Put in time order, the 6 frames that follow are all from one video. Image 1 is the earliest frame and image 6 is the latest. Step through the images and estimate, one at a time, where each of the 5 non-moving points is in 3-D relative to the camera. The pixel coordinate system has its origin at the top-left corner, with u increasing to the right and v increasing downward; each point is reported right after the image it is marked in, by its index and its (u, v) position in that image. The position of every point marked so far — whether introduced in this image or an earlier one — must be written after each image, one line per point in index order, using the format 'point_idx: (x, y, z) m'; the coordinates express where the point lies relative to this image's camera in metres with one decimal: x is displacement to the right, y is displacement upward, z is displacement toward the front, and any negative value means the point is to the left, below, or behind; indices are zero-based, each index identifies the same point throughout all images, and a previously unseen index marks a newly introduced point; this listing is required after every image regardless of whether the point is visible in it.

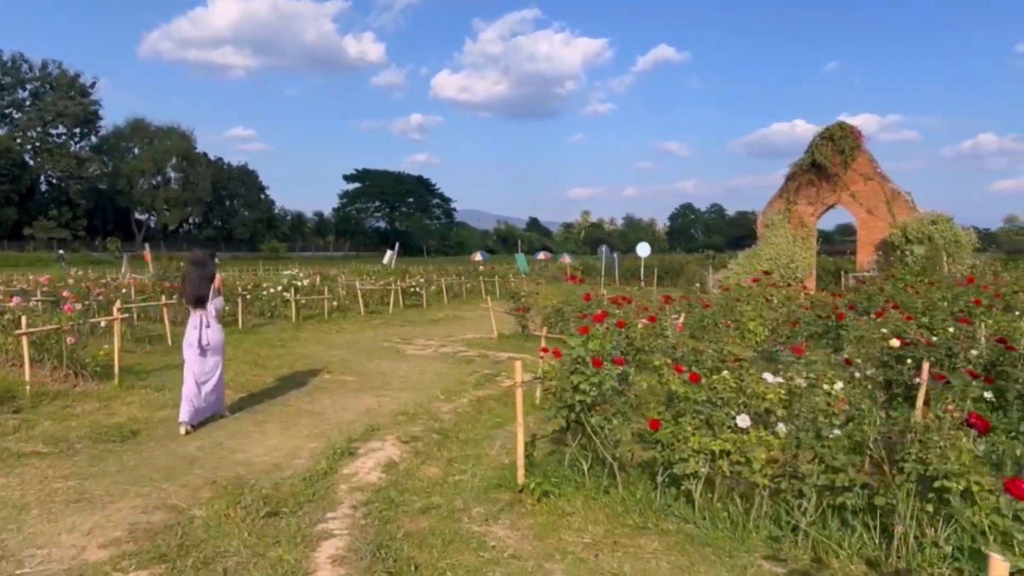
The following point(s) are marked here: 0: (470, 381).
0: (-0.5, -1.0, +9.2) m
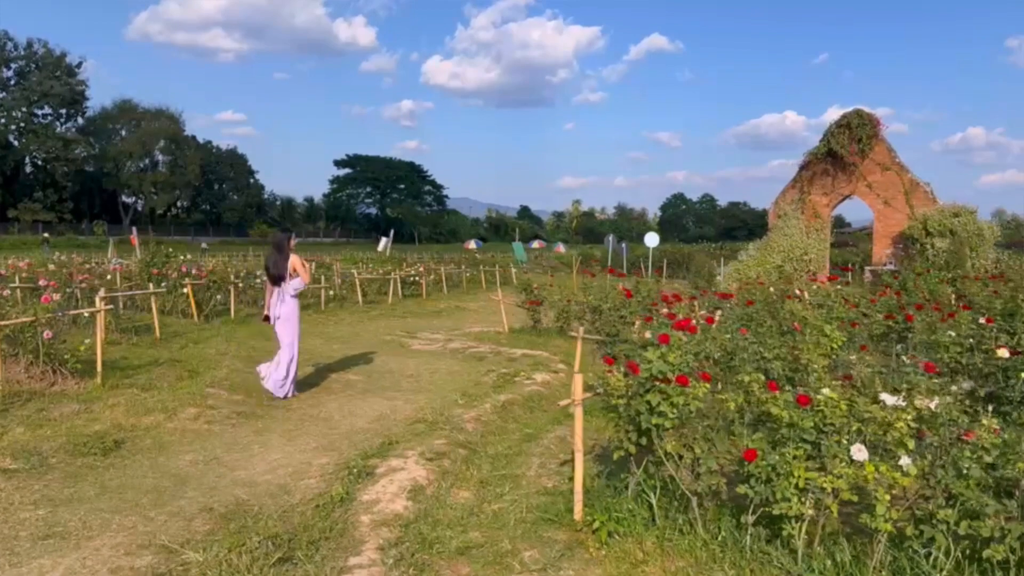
0: (-0.3, -1.0, +8.4) m
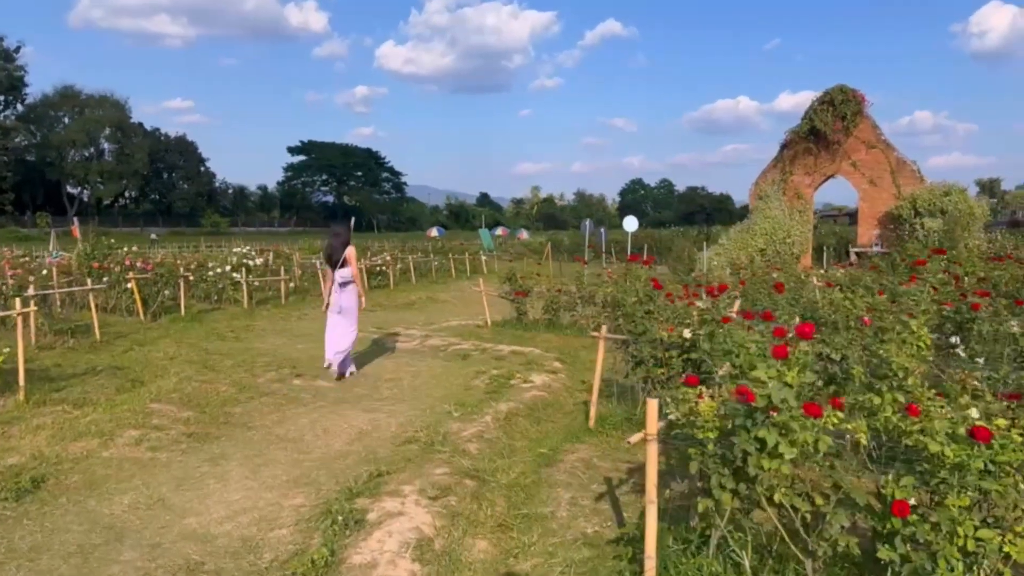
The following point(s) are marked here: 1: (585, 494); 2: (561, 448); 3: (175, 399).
0: (-0.3, -0.9, +7.4) m
1: (+0.4, -1.1, +4.3) m
2: (+0.3, -1.0, +5.2) m
3: (-2.9, -0.9, +6.9) m
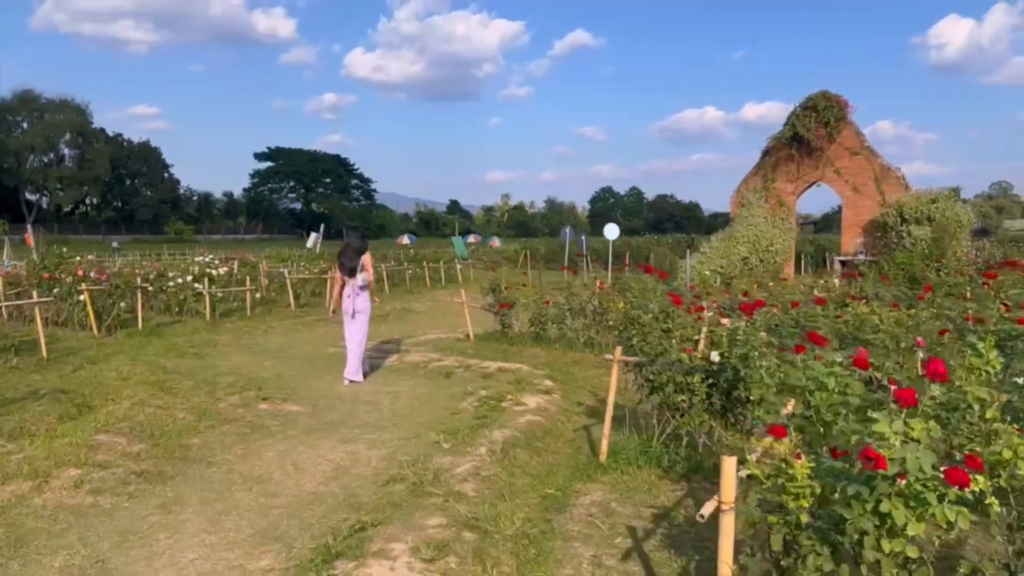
0: (-0.4, -1.0, +6.7) m
1: (+0.4, -1.2, +3.7) m
2: (+0.3, -1.1, +4.6) m
3: (-2.9, -1.1, +6.1) m
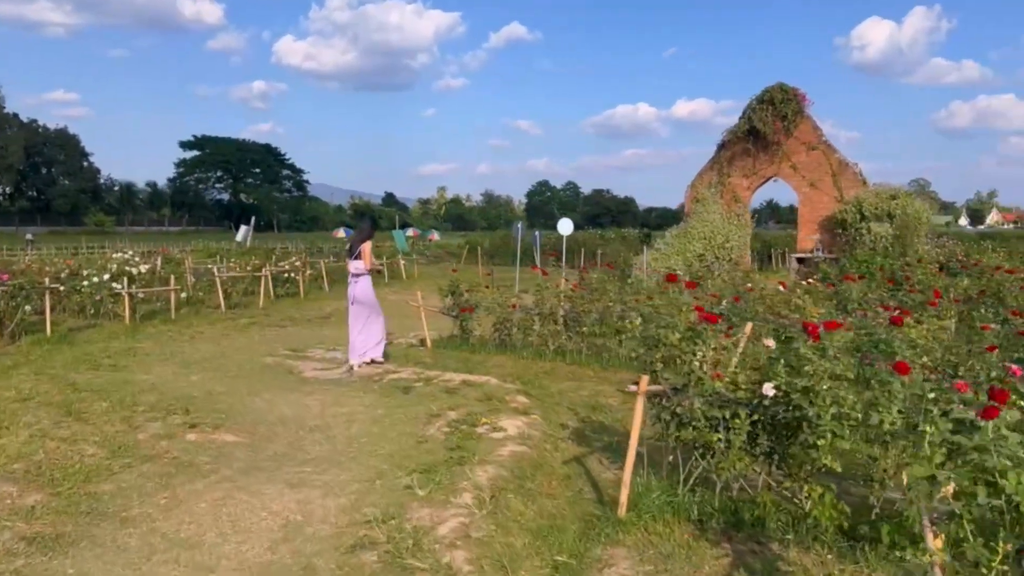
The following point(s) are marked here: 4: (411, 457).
0: (-0.5, -1.1, +5.7) m
1: (+0.5, -1.3, +2.8) m
2: (+0.3, -1.2, +3.7) m
3: (-3.0, -1.1, +5.0) m
4: (-0.7, -1.1, +5.3) m
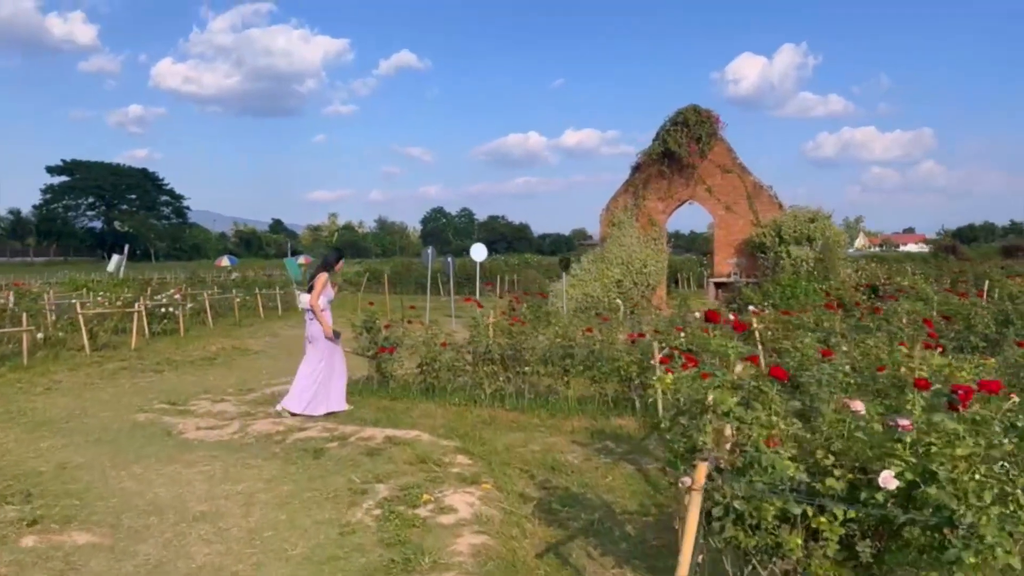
0: (-0.8, -1.3, +4.4) m
1: (+0.6, -1.4, +1.6) m
2: (+0.3, -1.3, +2.5) m
3: (-3.1, -1.4, +3.3) m
4: (-0.8, -1.3, +3.9) m
